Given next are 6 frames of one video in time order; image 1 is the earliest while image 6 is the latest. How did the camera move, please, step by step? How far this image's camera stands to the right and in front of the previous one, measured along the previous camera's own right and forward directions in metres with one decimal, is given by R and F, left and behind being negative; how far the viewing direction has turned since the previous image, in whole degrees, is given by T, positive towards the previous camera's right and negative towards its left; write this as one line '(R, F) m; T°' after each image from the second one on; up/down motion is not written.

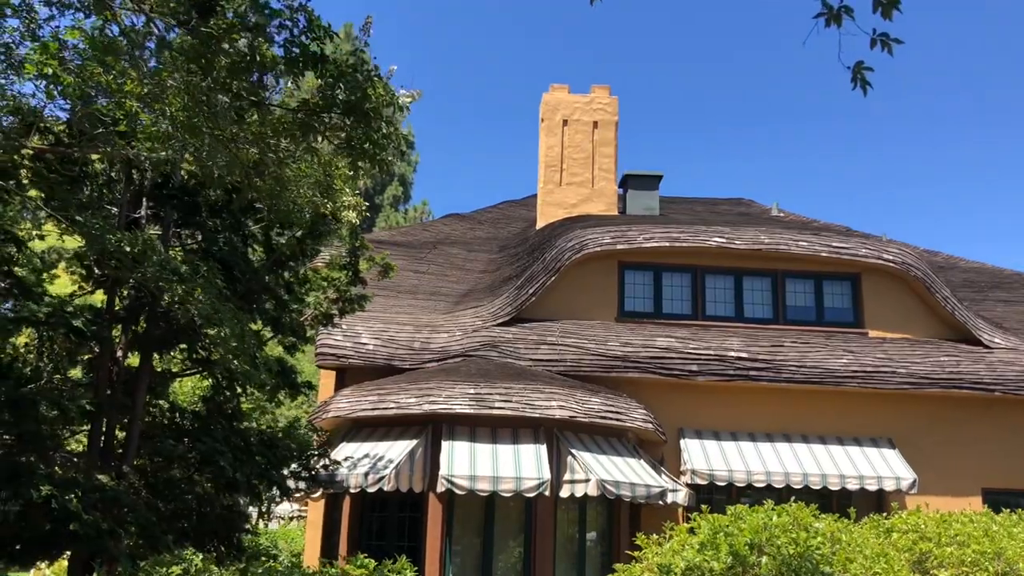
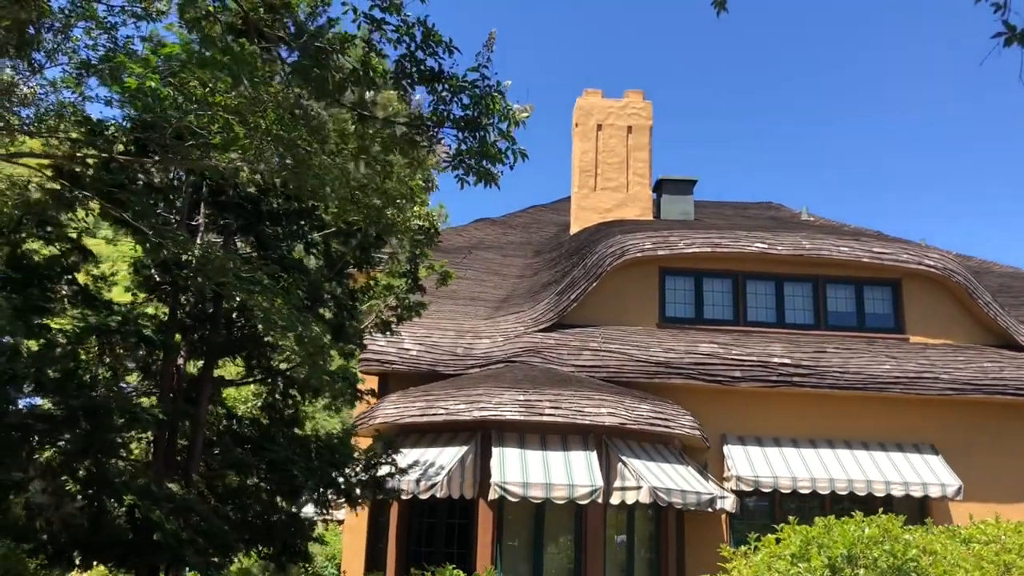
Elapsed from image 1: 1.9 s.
(-0.8, 0.0) m; 0°
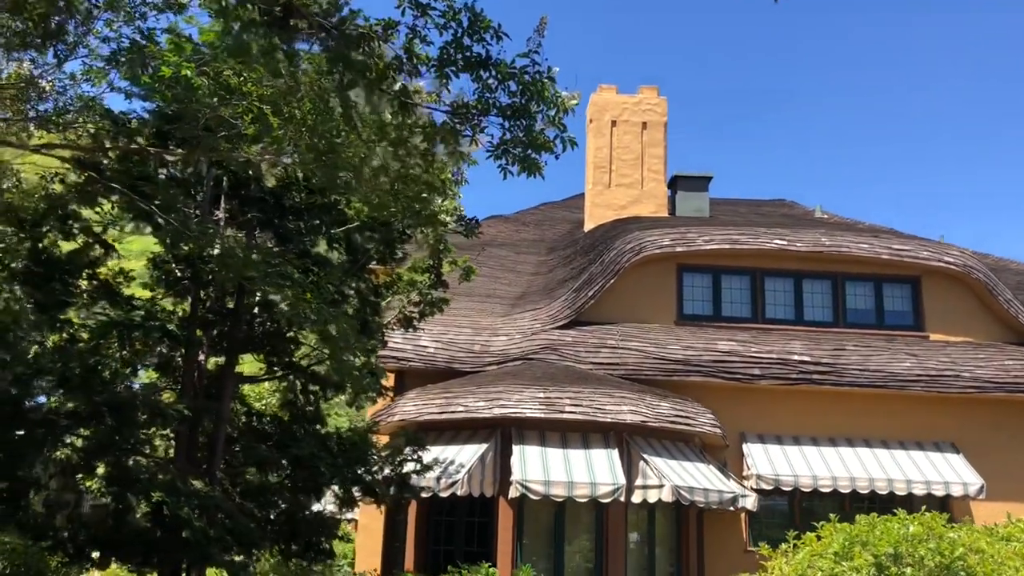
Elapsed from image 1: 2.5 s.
(-0.3, +0.2) m; 0°
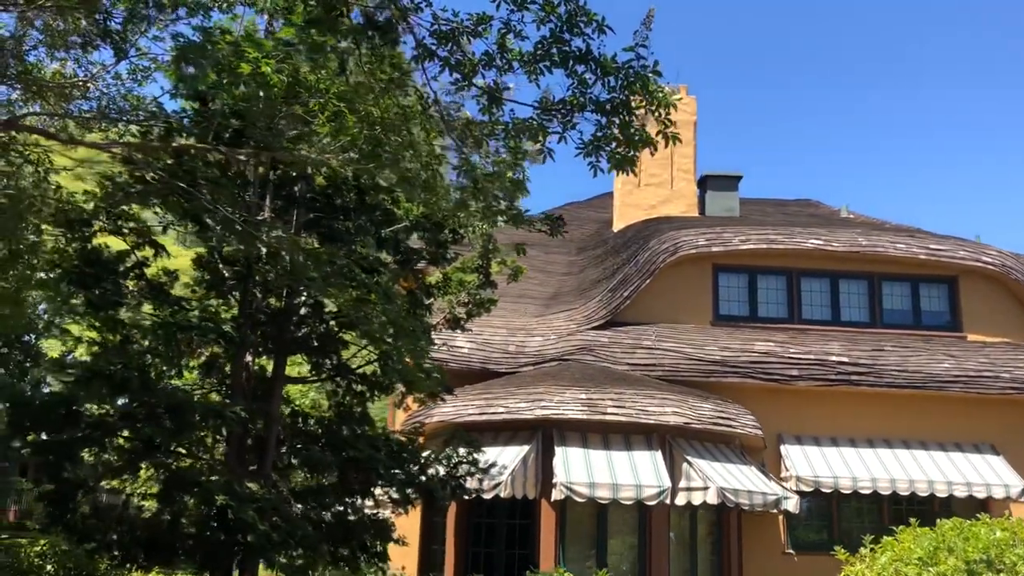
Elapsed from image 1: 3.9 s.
(-0.7, +0.1) m; 0°
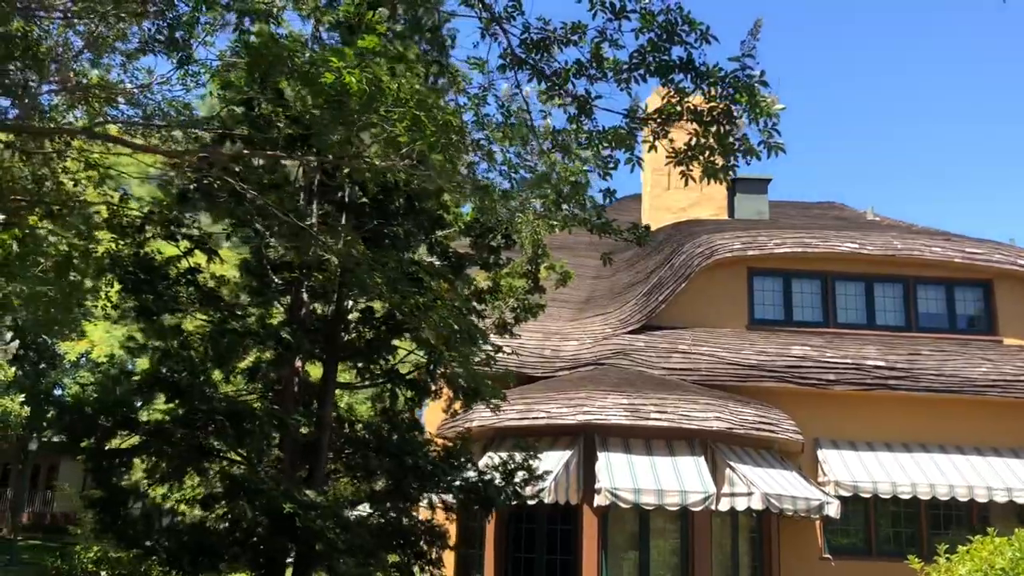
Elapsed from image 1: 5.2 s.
(-0.7, 0.0) m; 0°
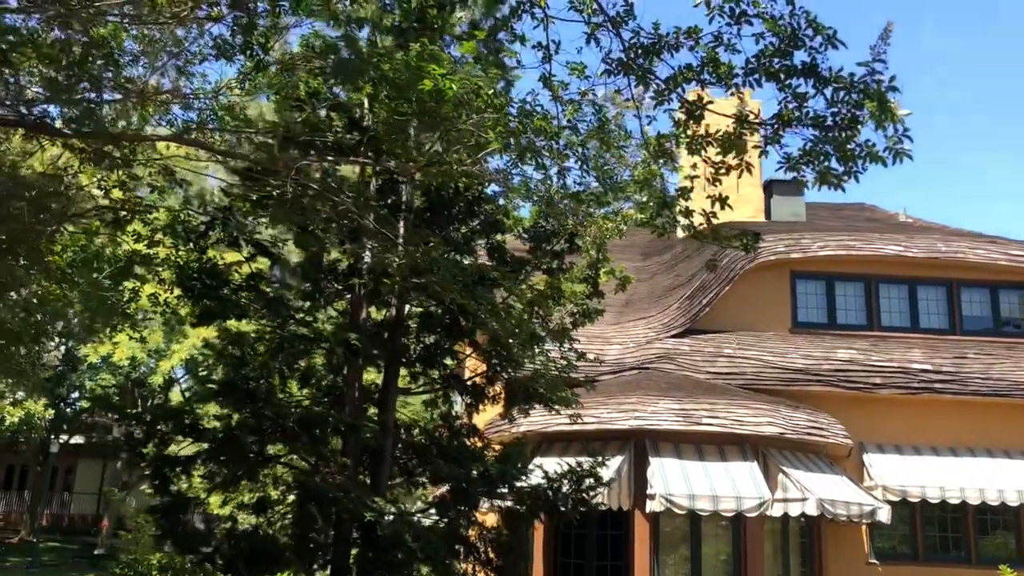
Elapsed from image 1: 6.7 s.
(-0.8, +0.1) m; 0°
